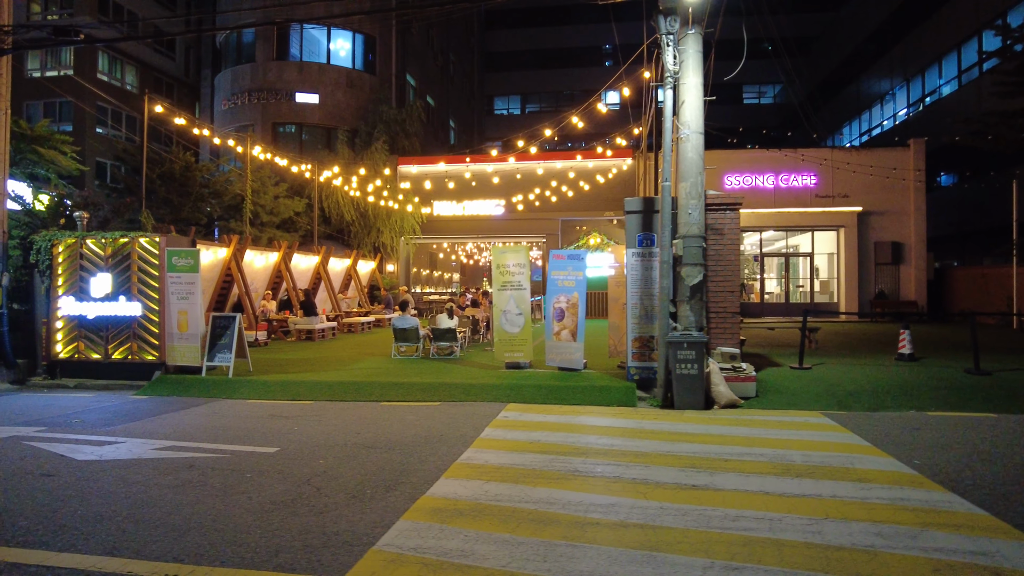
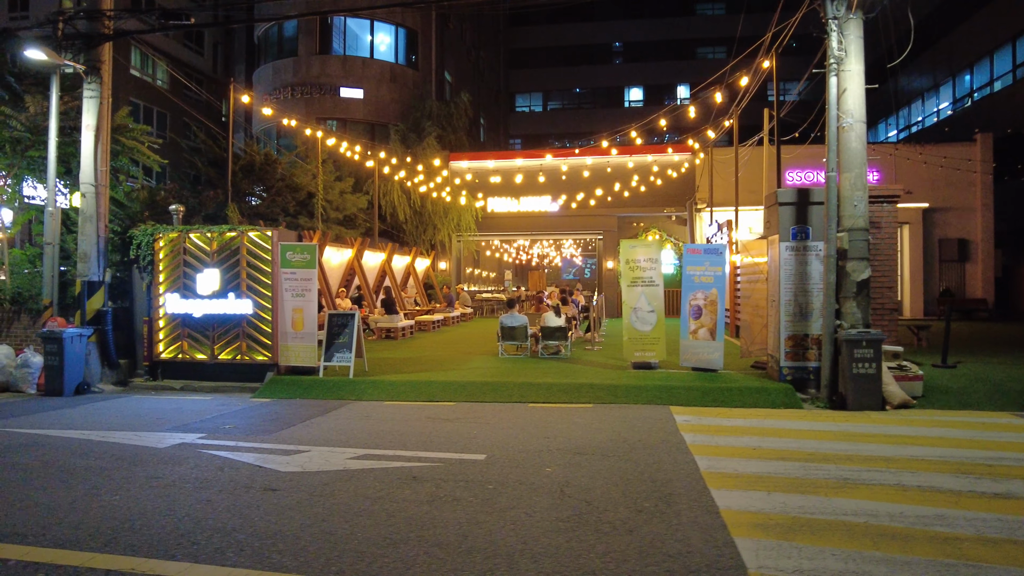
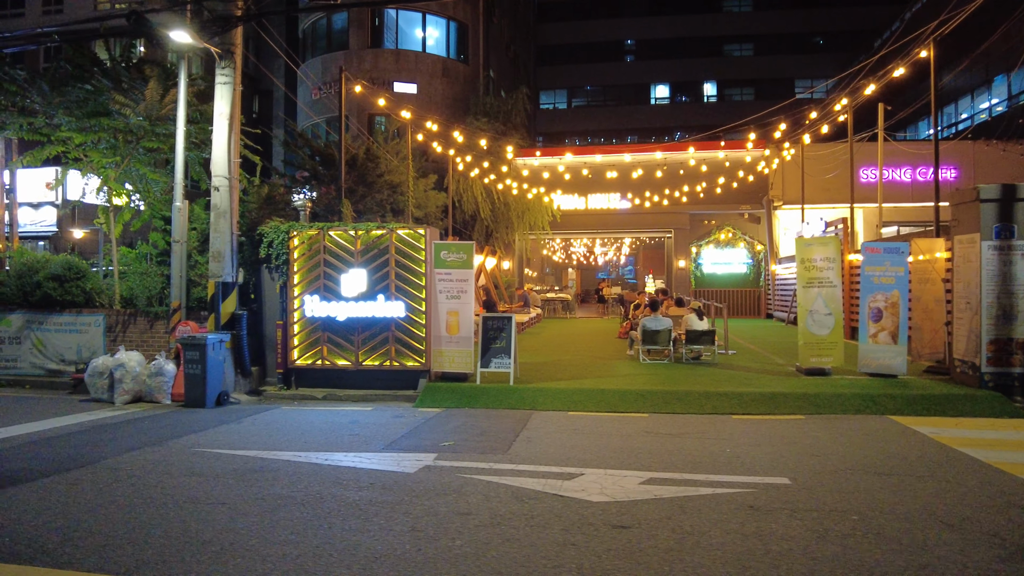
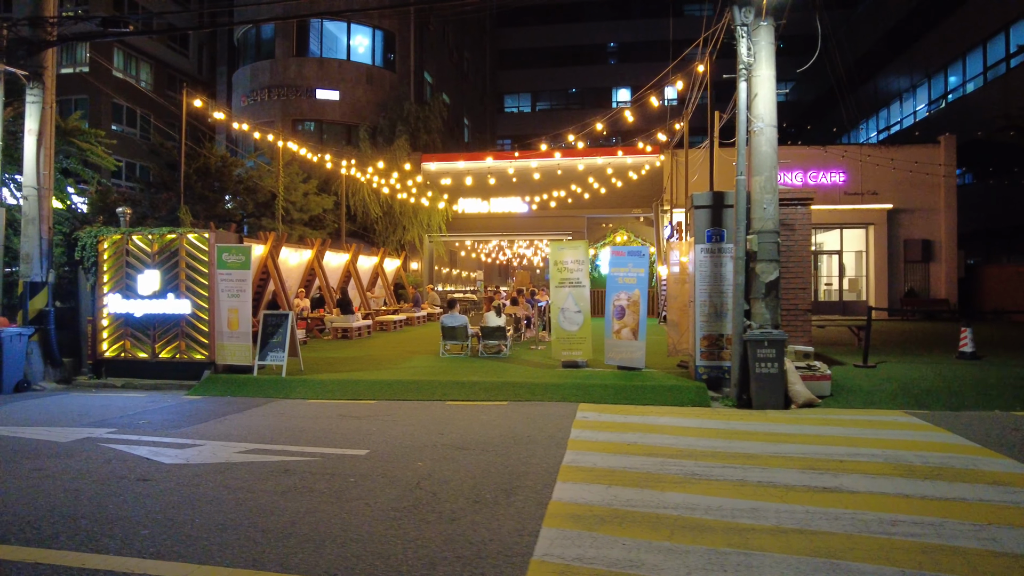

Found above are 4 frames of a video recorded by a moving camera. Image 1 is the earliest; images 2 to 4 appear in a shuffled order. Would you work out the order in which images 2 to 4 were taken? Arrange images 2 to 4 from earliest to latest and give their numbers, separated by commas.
4, 2, 3
